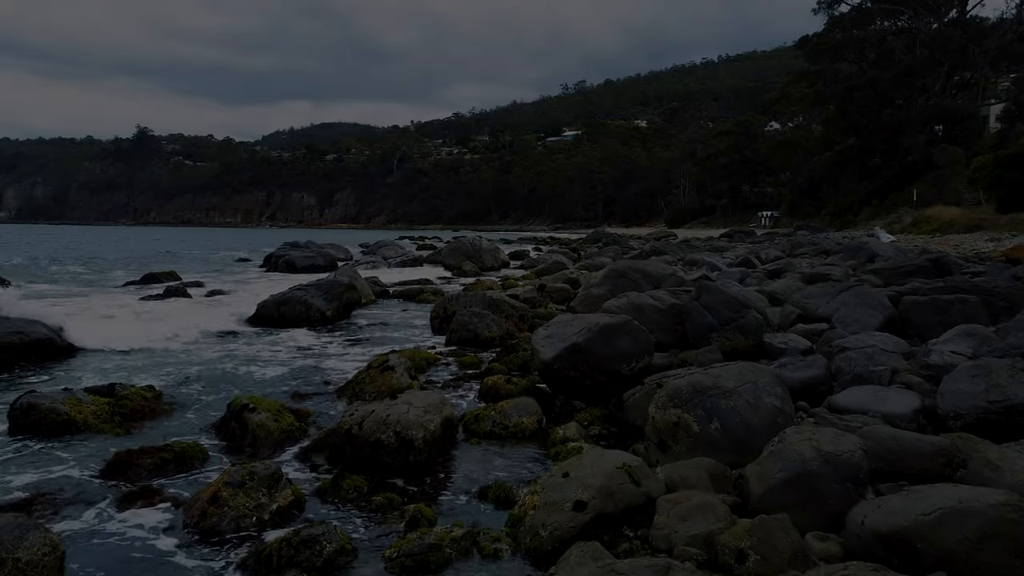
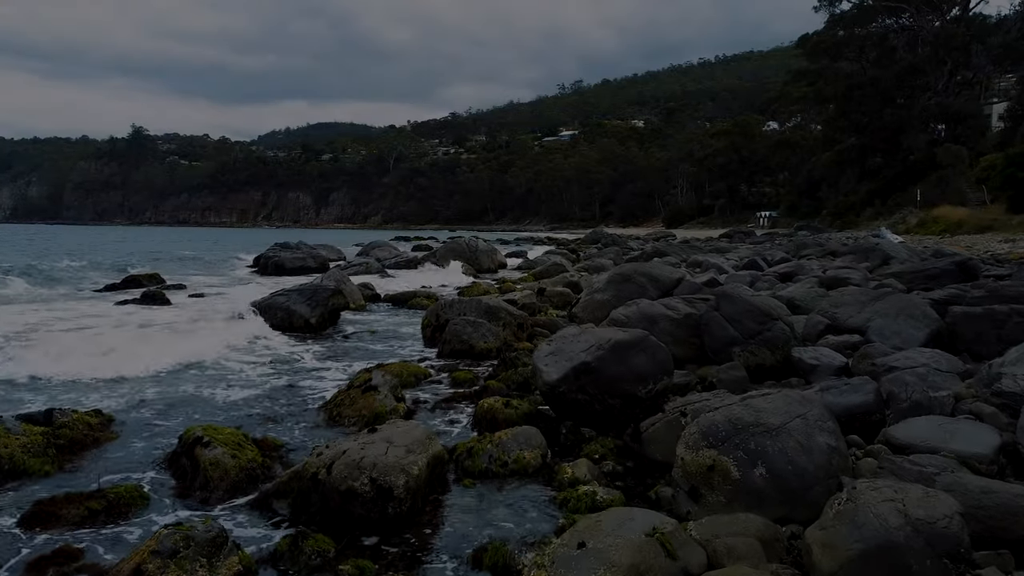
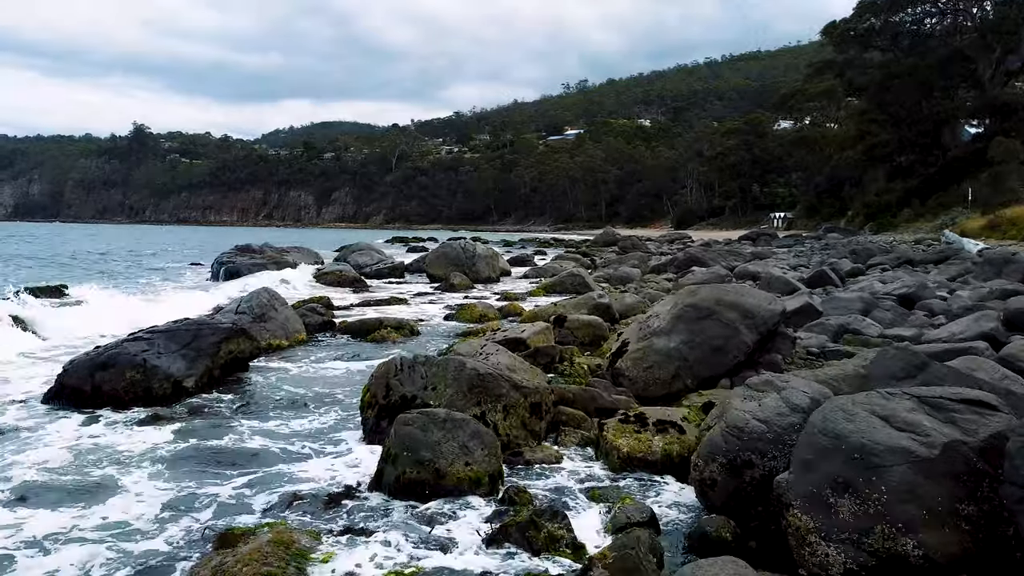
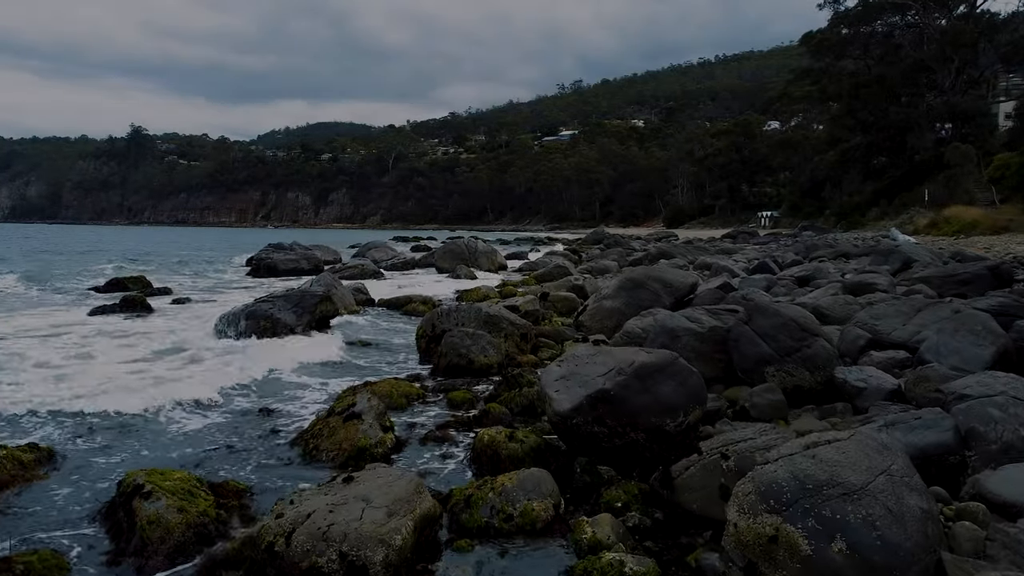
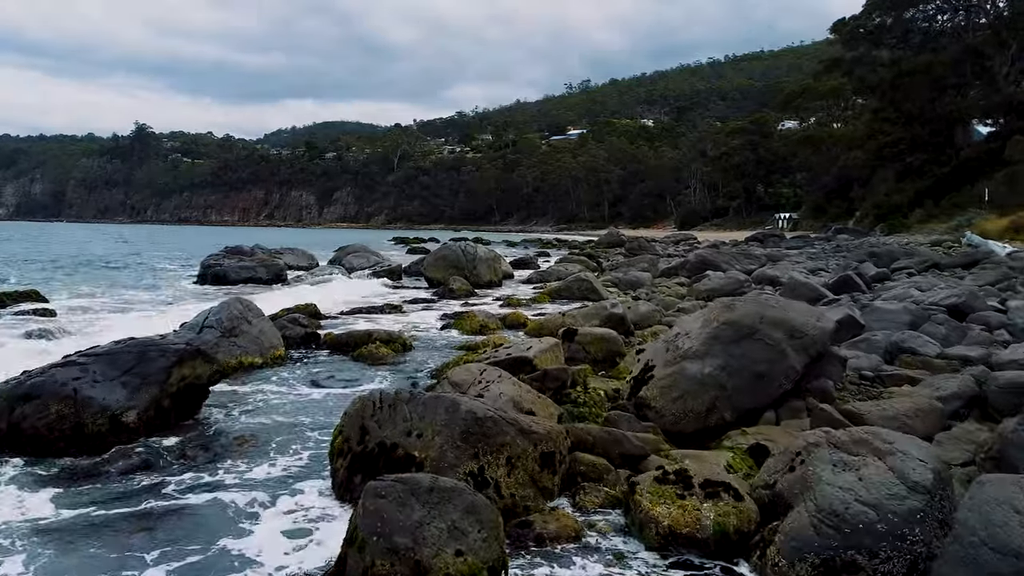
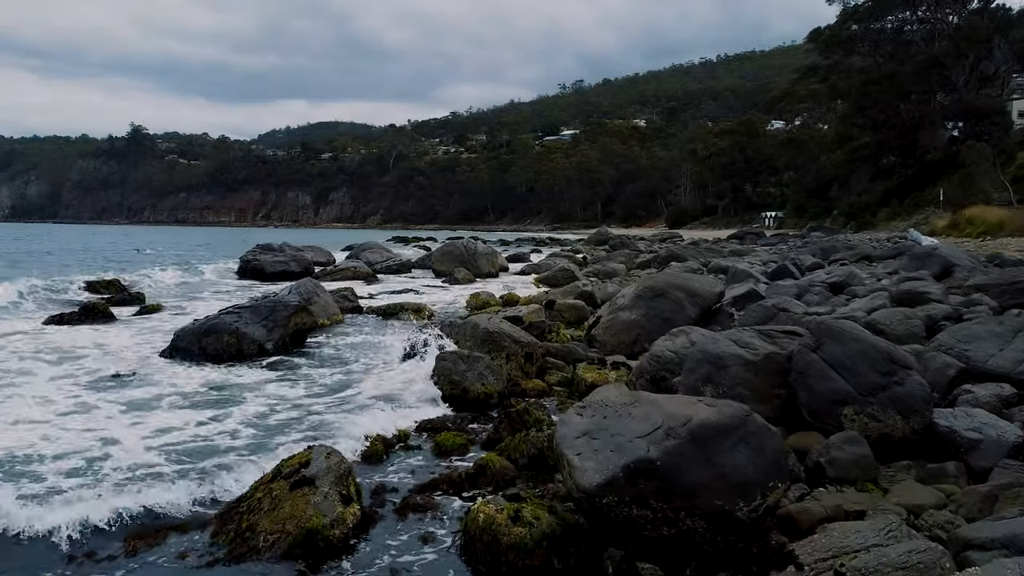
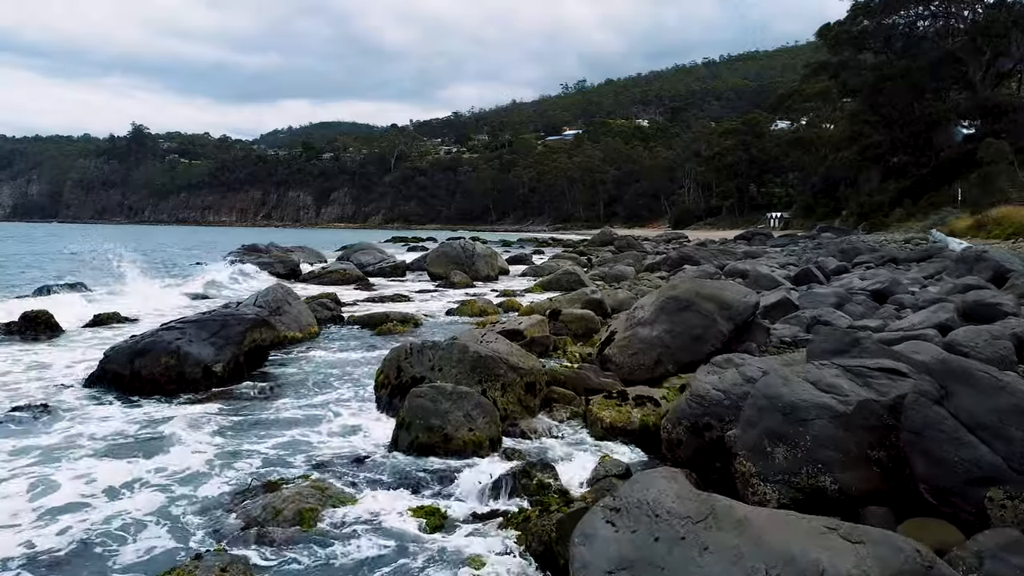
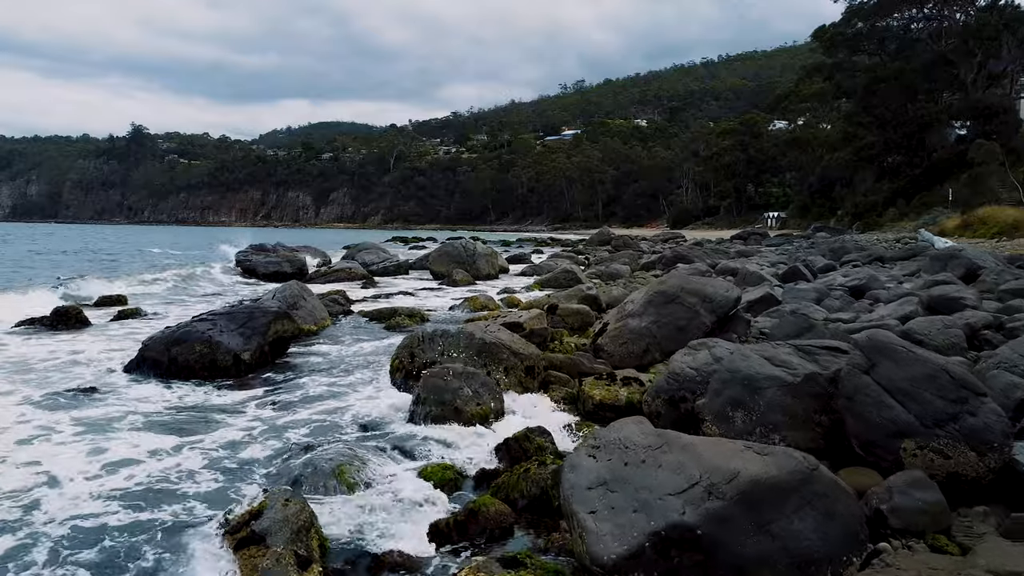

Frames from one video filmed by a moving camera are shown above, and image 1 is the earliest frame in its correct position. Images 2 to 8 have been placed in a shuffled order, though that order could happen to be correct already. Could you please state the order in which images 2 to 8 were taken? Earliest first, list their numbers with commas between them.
2, 4, 6, 8, 7, 3, 5
